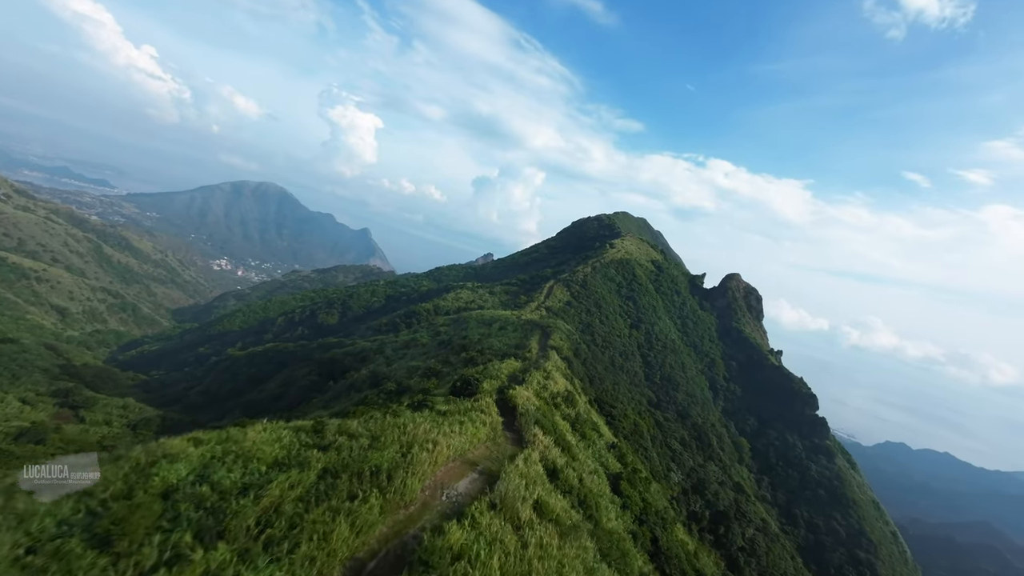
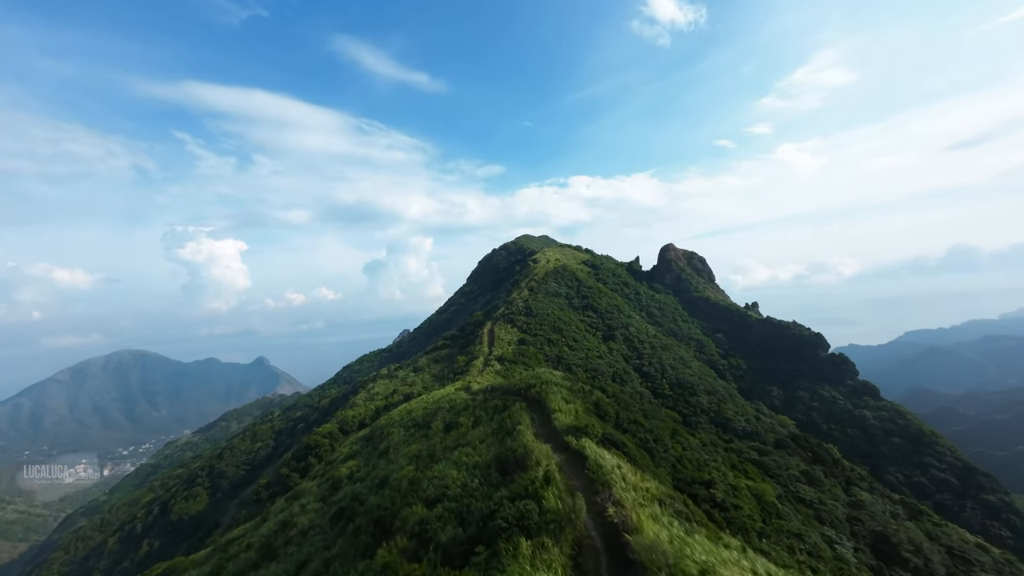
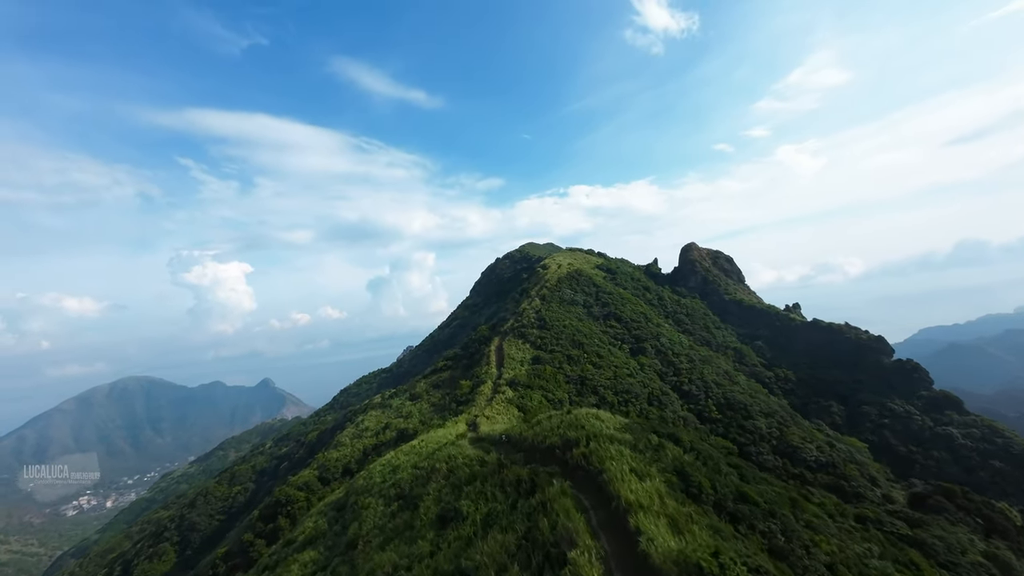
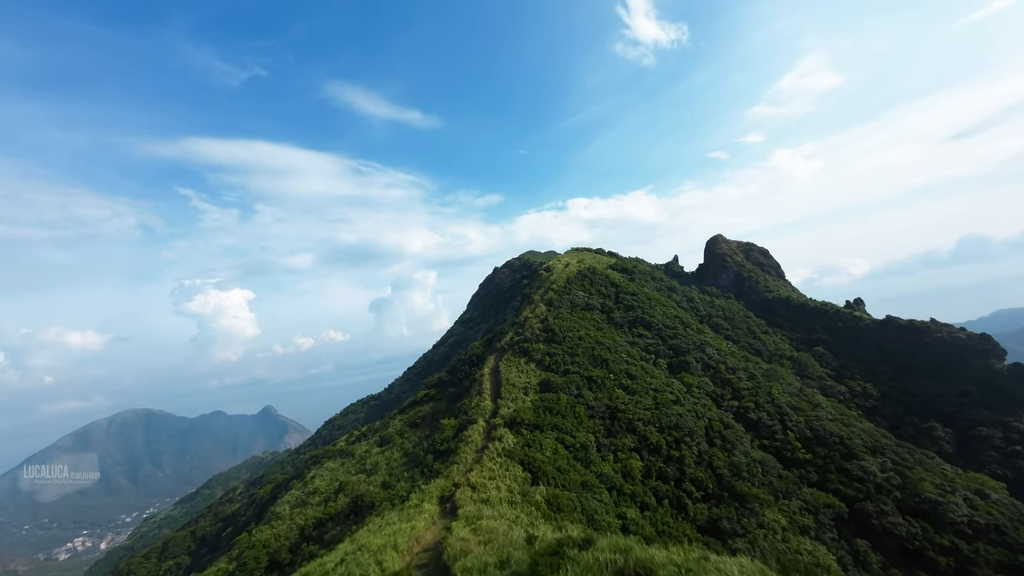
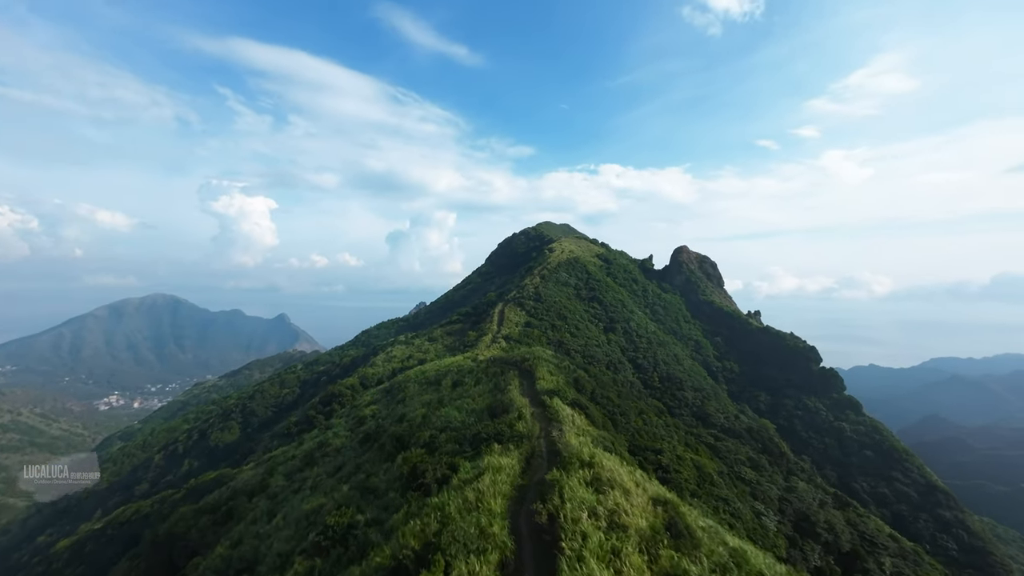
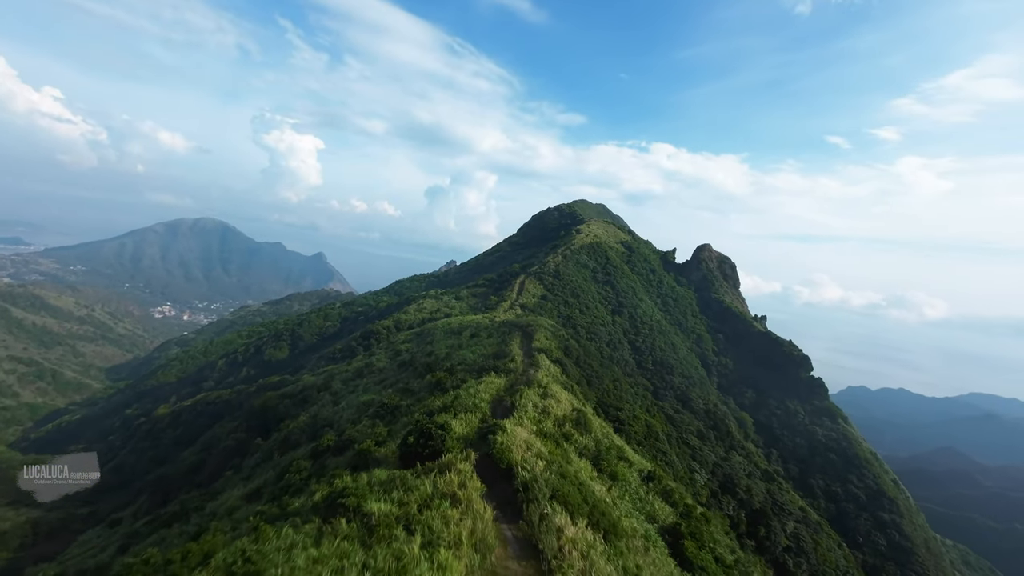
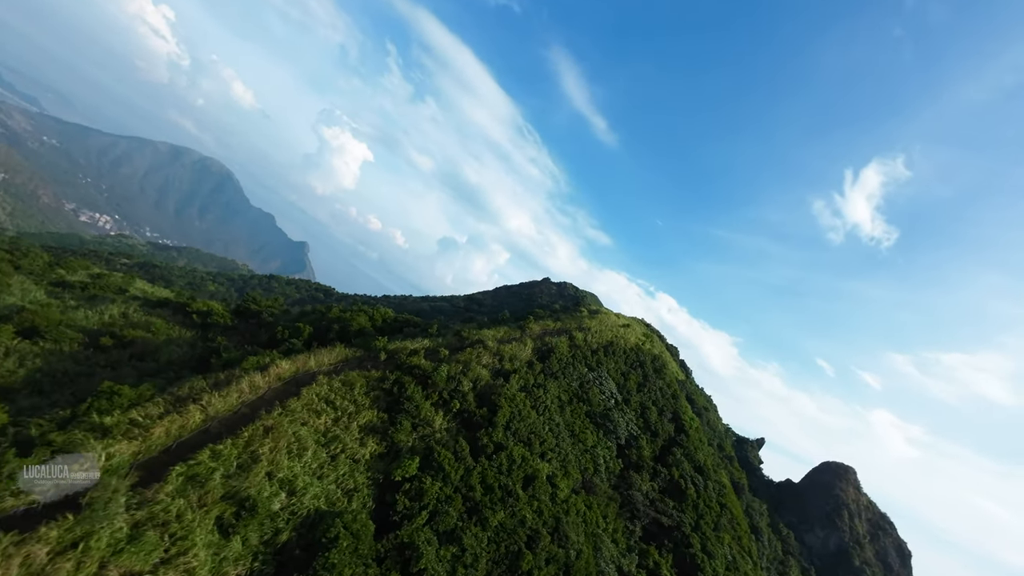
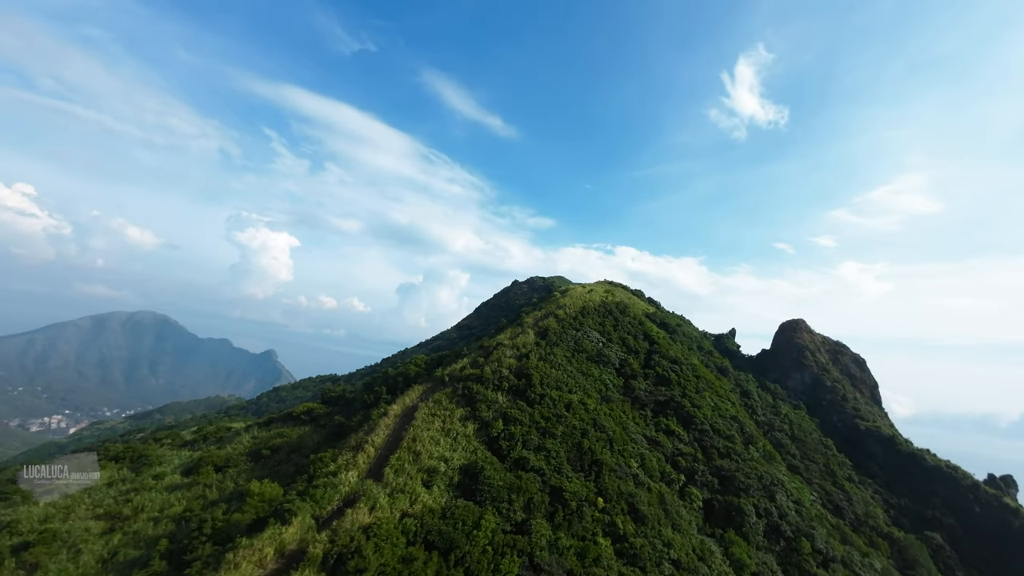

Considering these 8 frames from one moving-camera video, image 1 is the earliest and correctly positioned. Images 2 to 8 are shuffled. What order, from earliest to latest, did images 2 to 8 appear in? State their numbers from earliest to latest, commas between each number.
6, 5, 2, 3, 4, 8, 7
